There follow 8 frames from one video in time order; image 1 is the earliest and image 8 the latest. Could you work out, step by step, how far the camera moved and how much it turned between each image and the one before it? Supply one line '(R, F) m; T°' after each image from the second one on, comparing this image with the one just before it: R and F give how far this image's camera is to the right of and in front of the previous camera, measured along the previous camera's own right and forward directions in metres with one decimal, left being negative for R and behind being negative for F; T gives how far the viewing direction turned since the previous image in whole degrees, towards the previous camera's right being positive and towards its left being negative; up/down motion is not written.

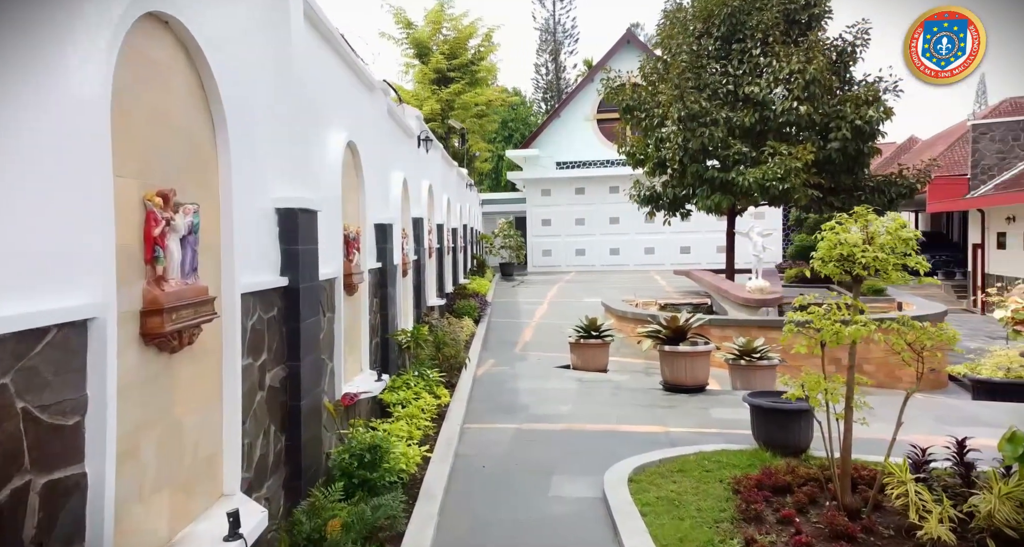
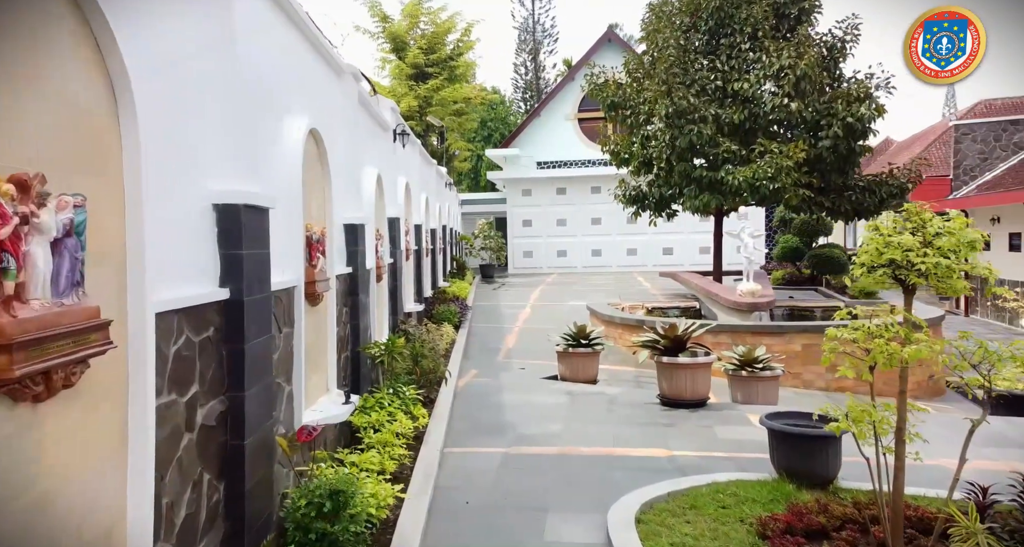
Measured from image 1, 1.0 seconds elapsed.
(0.0, +0.6) m; +2°
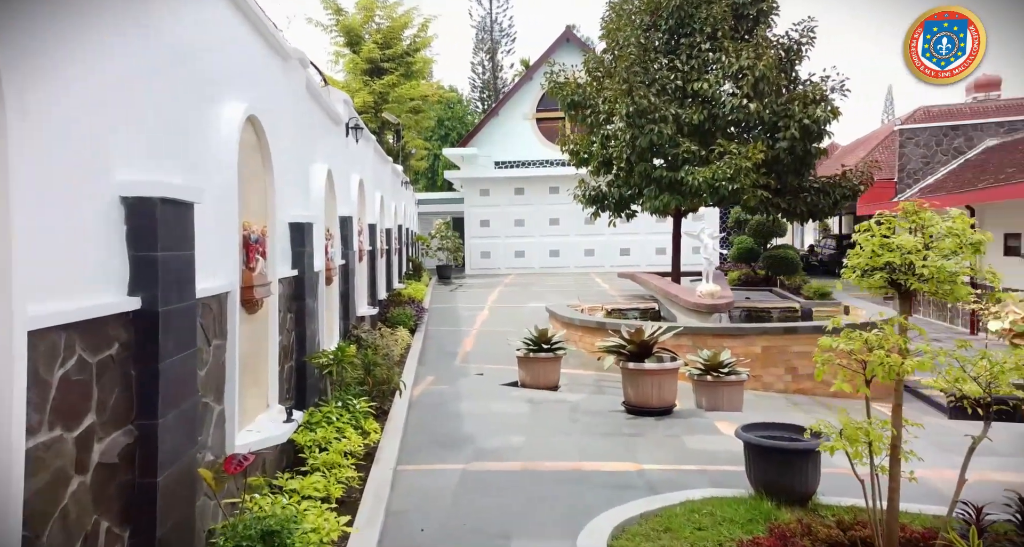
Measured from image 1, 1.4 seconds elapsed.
(0.0, +0.3) m; +3°
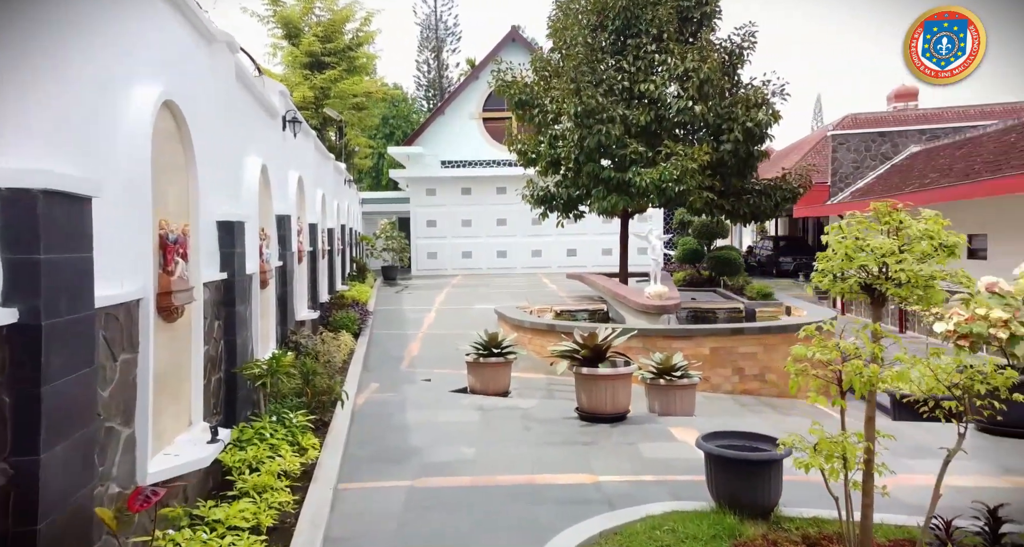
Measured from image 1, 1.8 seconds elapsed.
(0.0, +0.3) m; +4°
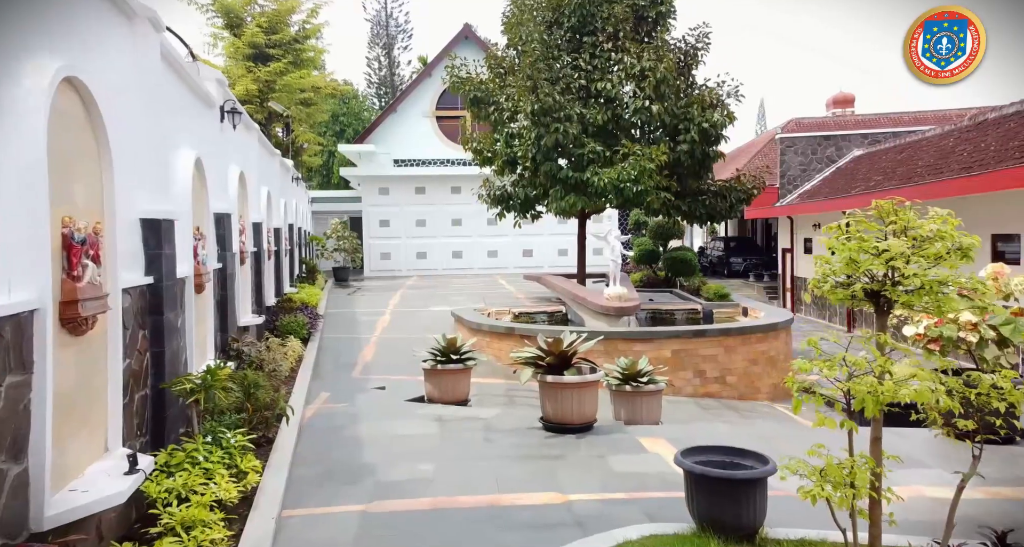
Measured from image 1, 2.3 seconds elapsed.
(0.0, +0.4) m; +3°
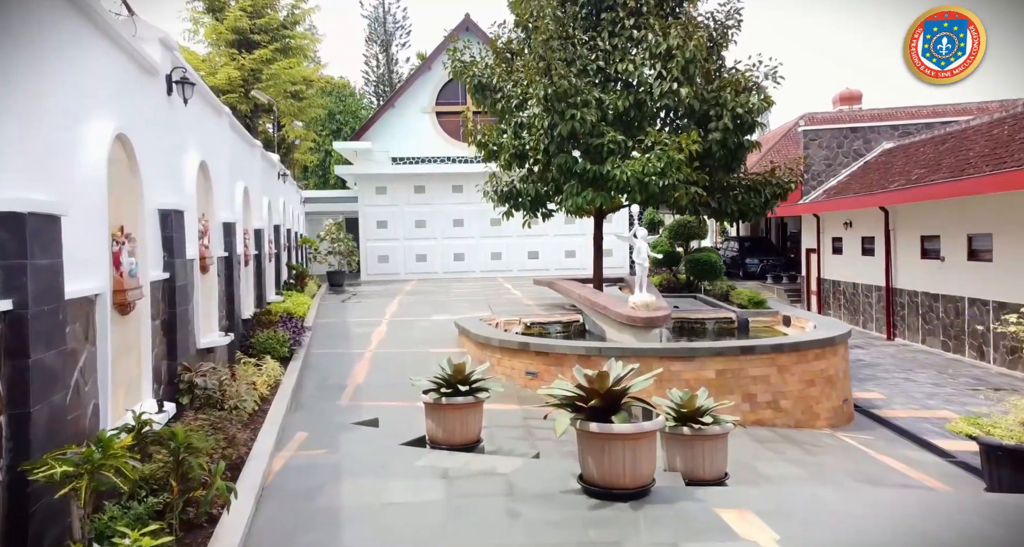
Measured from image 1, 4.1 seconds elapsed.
(-0.2, +1.5) m; 0°
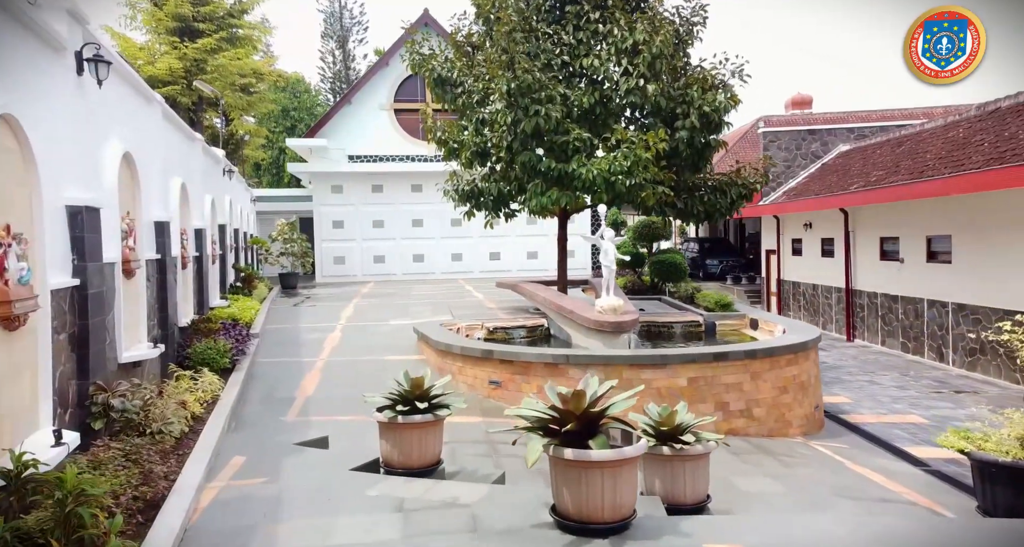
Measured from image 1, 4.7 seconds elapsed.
(0.0, +0.5) m; +3°
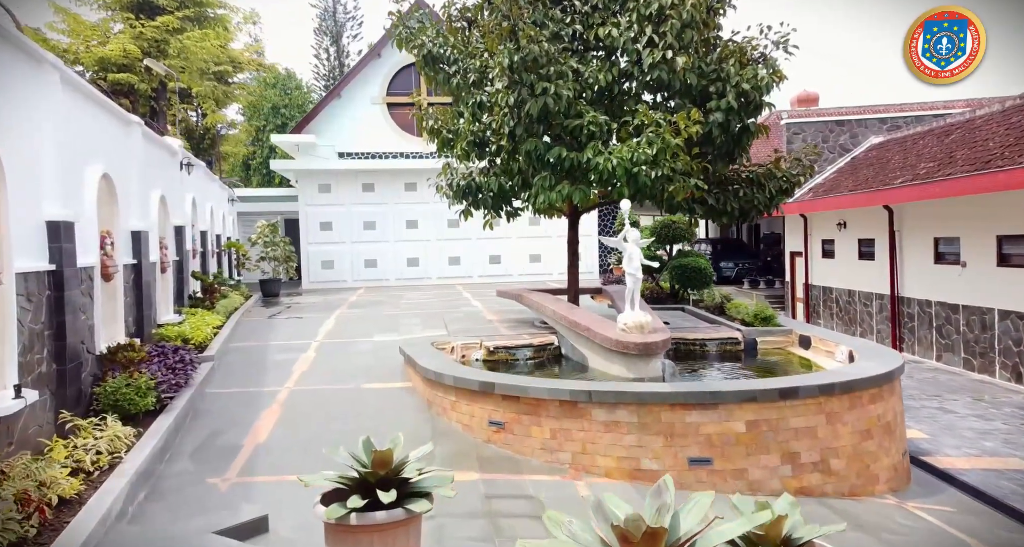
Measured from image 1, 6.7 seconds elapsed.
(0.0, +1.9) m; 0°
